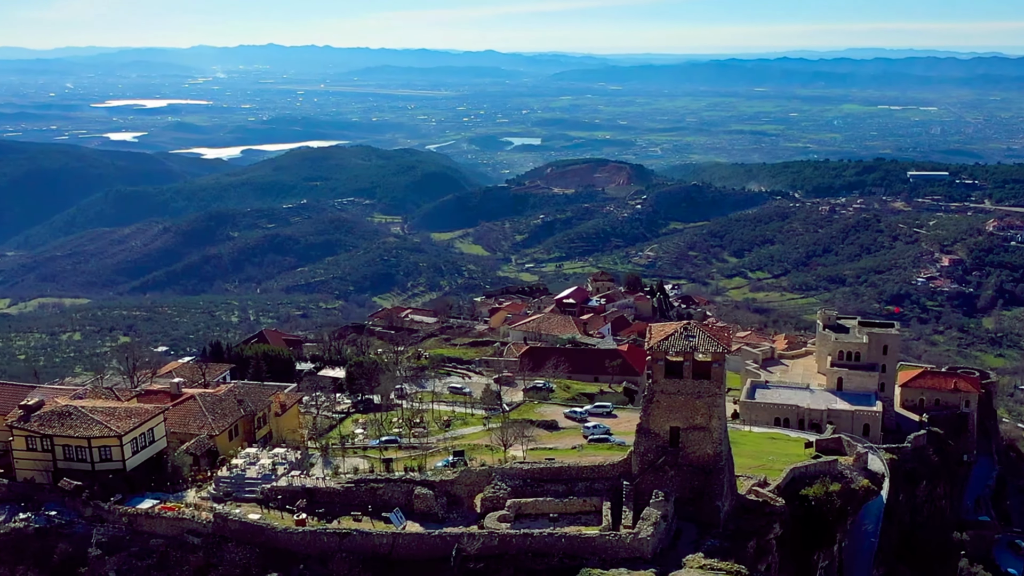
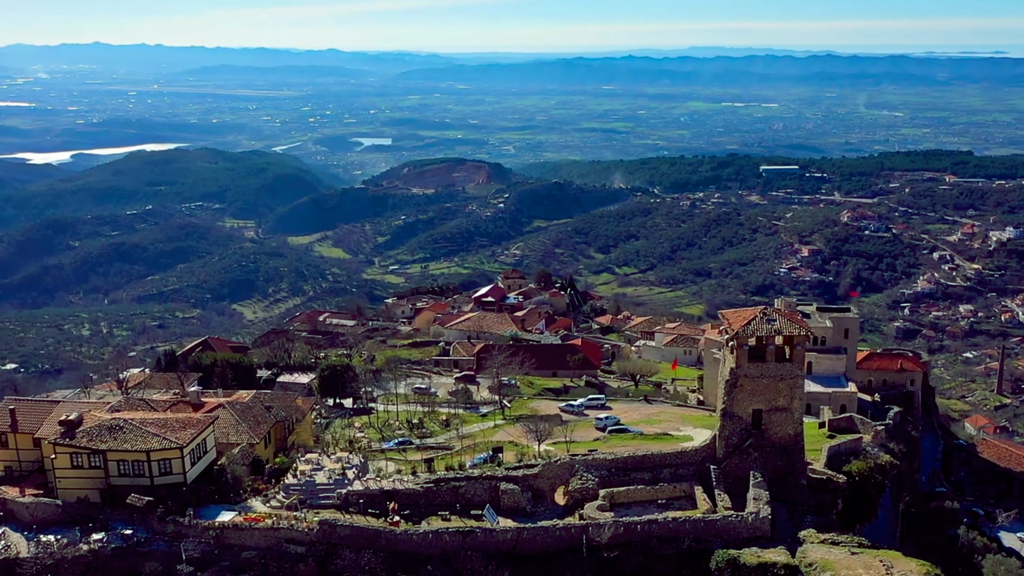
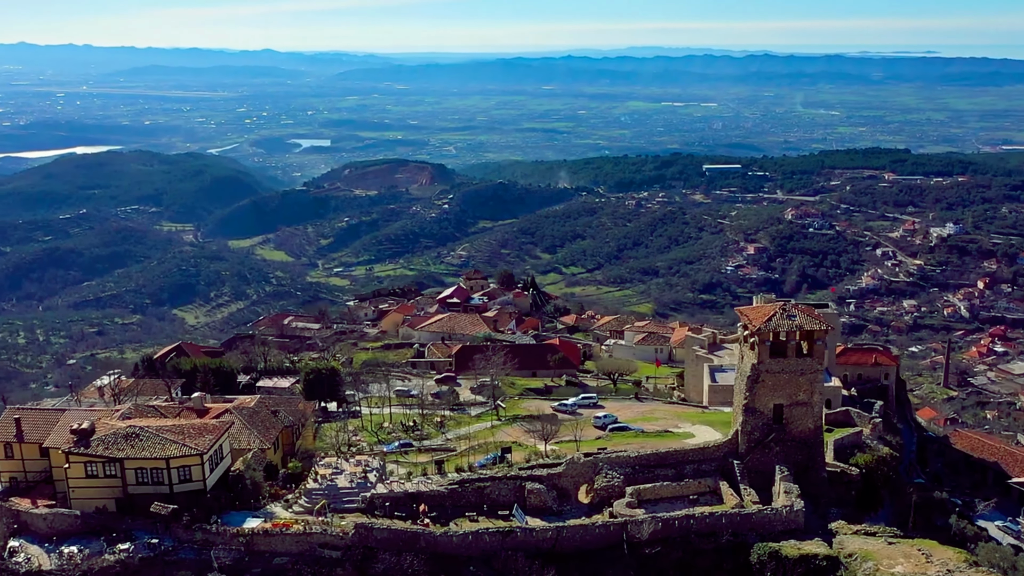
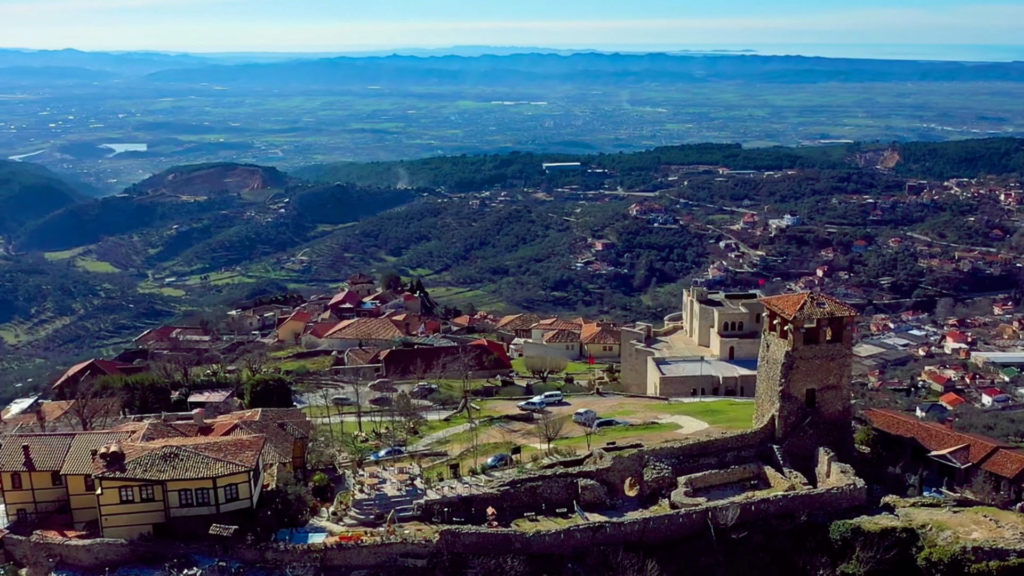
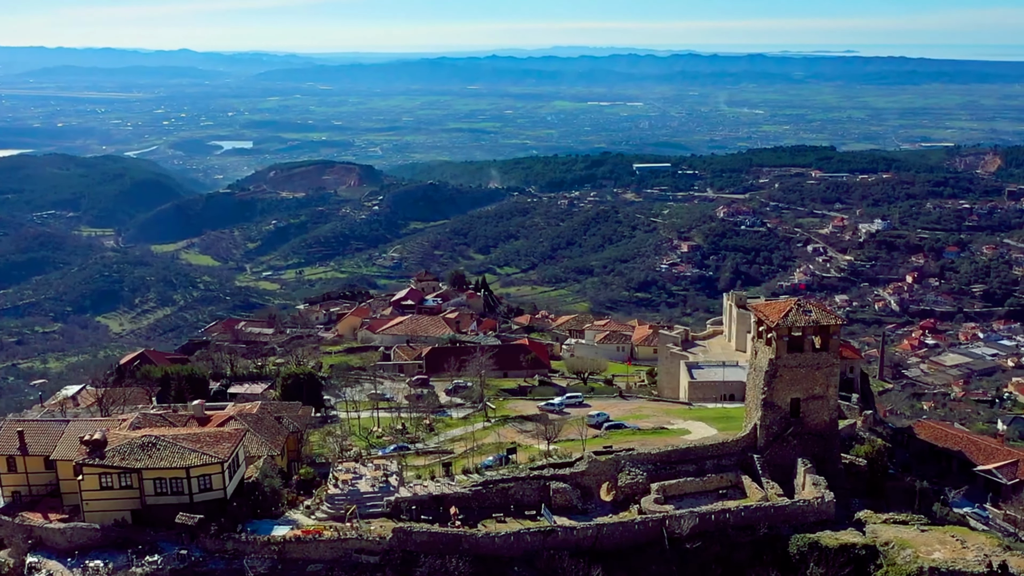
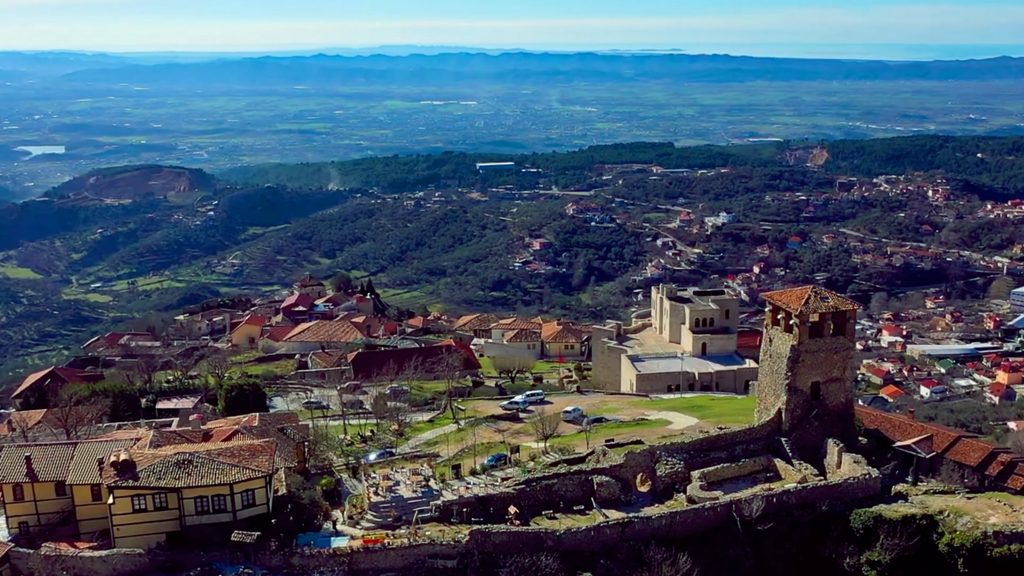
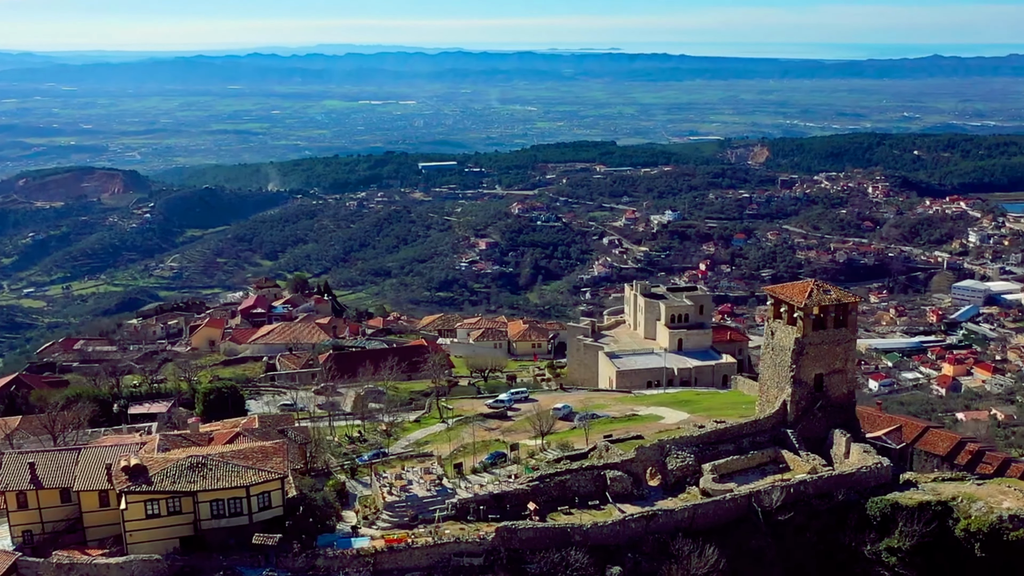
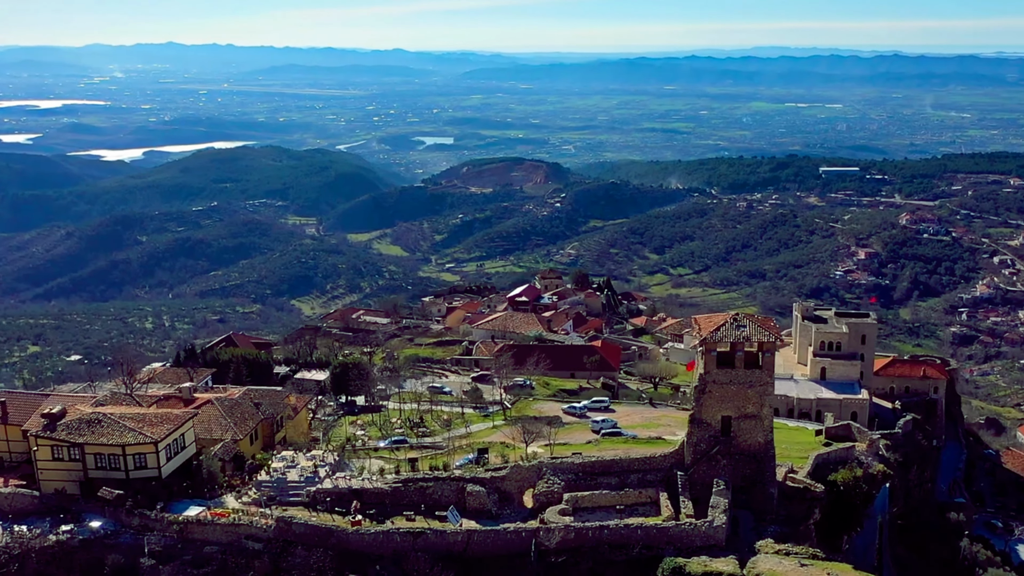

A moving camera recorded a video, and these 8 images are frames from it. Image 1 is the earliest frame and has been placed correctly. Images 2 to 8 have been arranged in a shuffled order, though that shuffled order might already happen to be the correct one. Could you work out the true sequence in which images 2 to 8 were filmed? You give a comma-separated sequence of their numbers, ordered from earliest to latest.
8, 2, 3, 5, 4, 6, 7
